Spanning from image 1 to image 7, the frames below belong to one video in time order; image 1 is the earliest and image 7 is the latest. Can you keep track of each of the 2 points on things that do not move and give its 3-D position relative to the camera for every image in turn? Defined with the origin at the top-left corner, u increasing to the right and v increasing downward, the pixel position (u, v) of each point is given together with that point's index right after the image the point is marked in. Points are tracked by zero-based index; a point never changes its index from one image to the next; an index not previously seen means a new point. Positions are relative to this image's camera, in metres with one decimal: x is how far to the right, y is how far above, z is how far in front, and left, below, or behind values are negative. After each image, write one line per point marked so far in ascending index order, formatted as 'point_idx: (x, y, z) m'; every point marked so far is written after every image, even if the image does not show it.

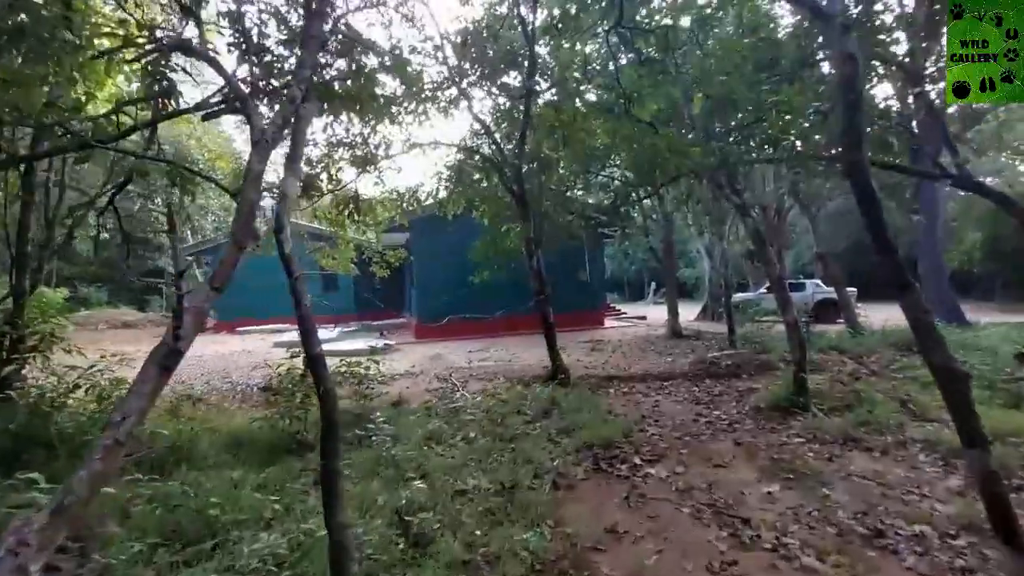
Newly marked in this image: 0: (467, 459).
0: (-0.4, -1.4, +4.2) m
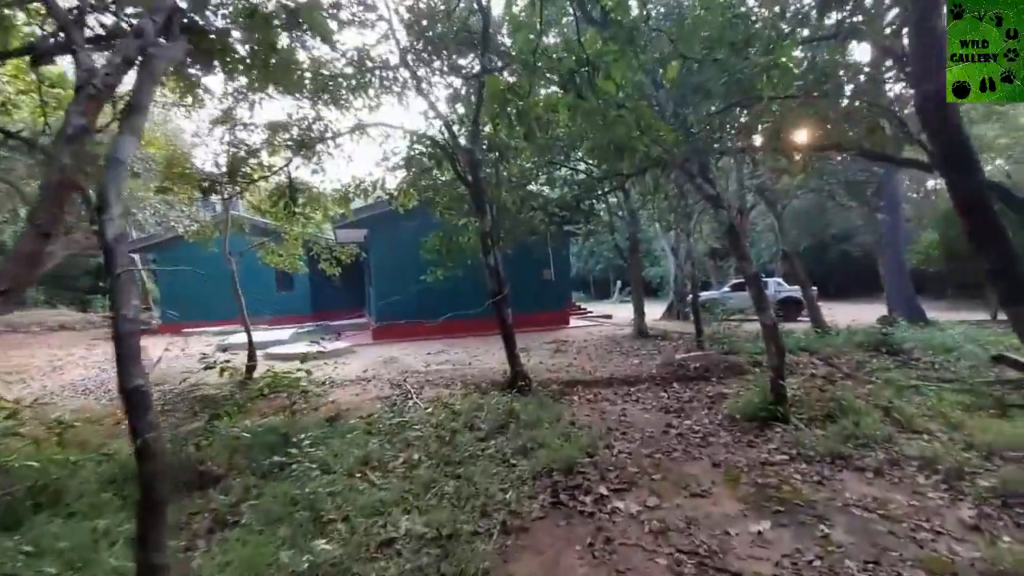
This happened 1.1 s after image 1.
0: (-0.7, -1.4, +3.5) m
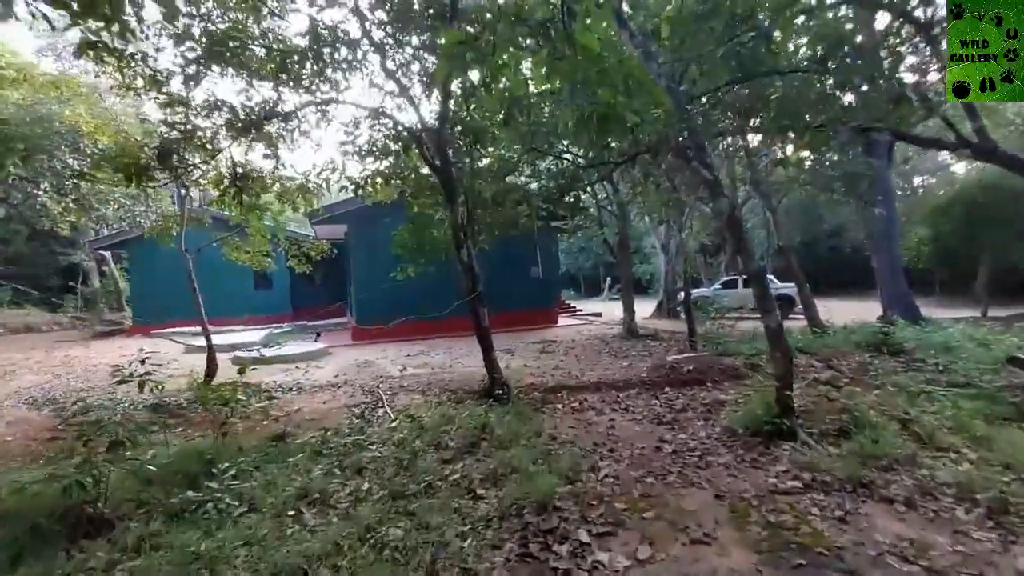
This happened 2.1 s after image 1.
0: (-1.0, -1.4, +2.8) m
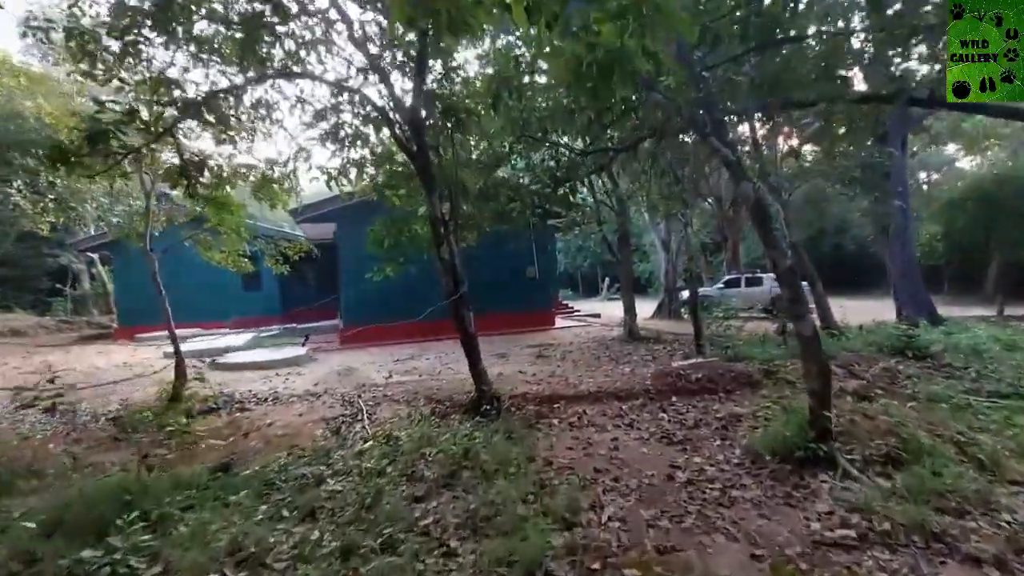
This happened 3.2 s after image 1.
0: (-1.1, -1.4, +2.1) m
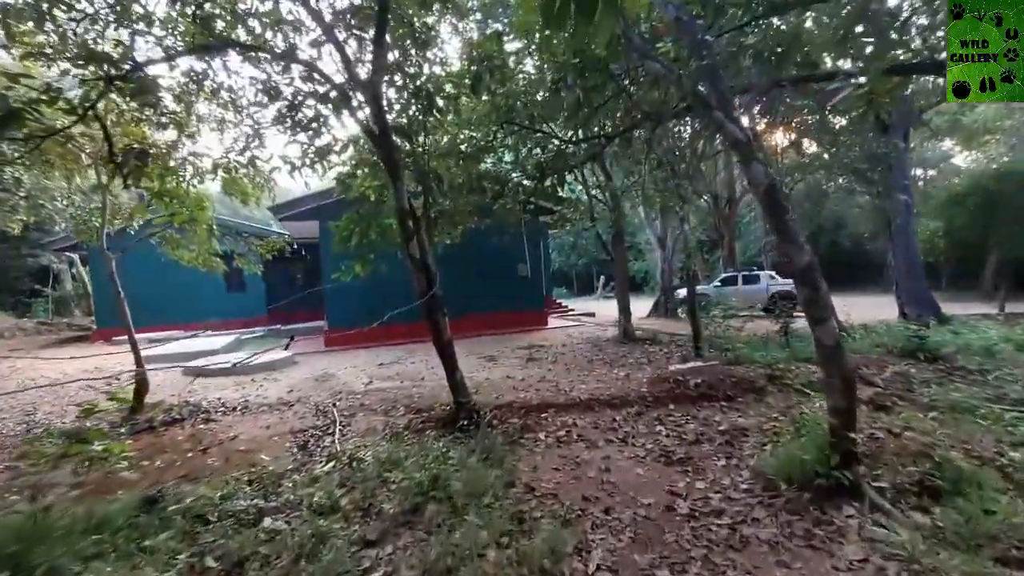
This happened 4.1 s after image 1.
0: (-1.2, -1.4, +1.5) m
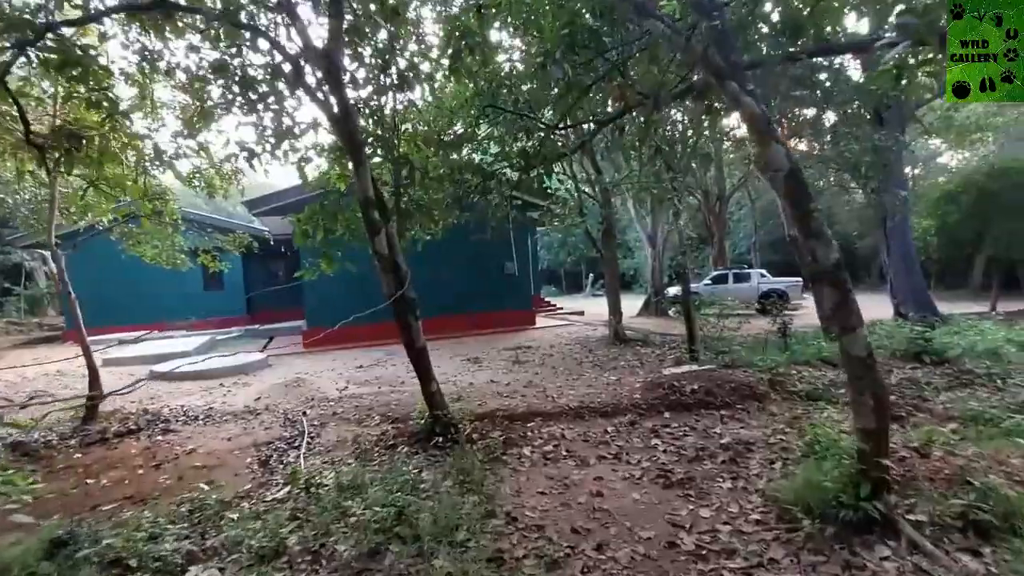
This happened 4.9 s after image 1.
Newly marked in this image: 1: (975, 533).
0: (-1.3, -1.4, +1.0) m
1: (+2.4, -1.3, +2.8) m
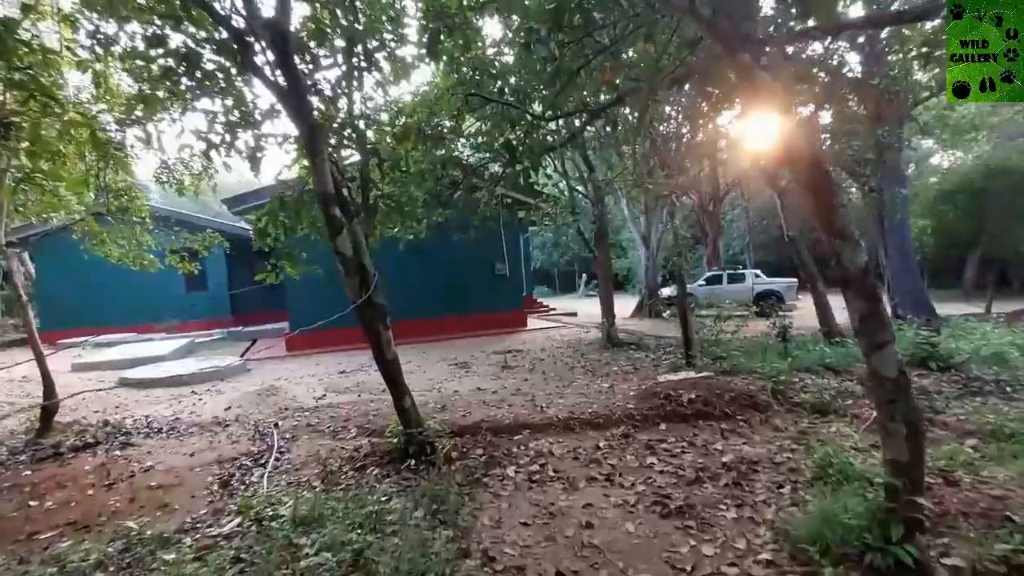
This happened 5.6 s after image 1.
0: (-1.4, -1.5, +0.5) m
1: (+2.3, -1.3, +2.4) m
